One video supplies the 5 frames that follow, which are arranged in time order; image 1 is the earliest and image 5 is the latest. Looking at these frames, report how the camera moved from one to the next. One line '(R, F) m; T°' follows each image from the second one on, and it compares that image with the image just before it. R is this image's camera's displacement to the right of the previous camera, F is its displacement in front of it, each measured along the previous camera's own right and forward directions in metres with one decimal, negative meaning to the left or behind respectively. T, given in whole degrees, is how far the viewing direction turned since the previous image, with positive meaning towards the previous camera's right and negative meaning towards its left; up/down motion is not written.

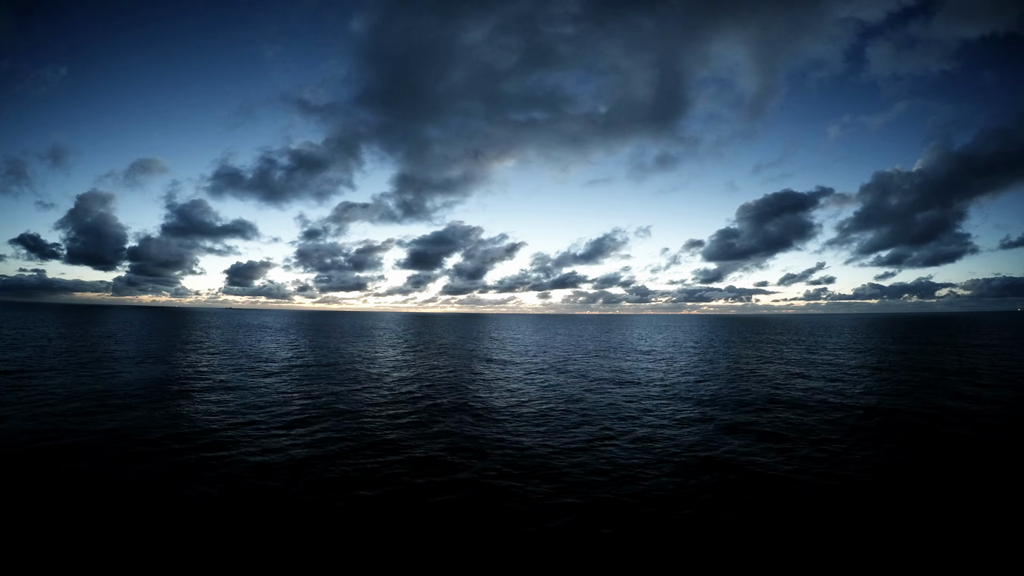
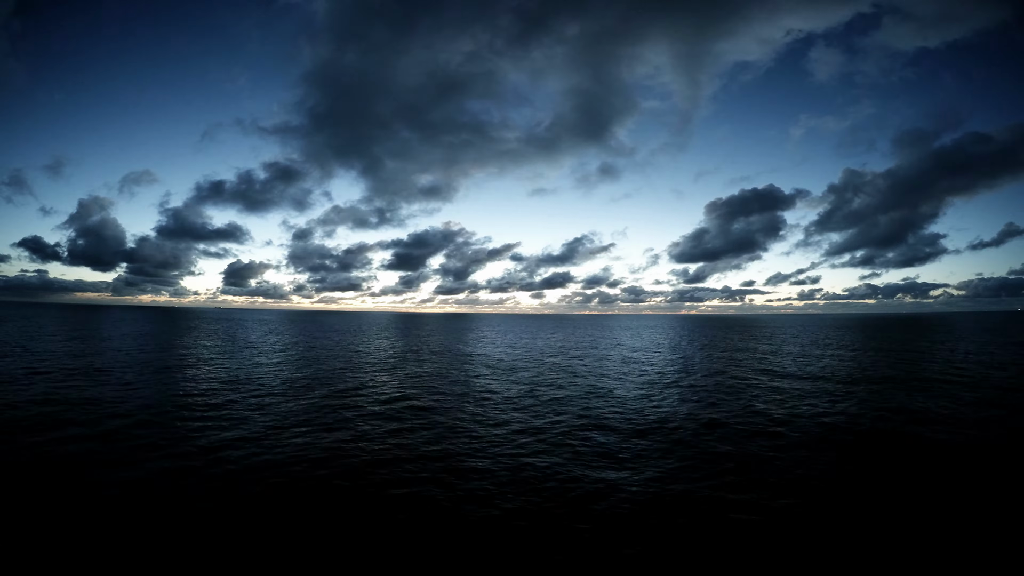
(+3.1, -2.6) m; 0°
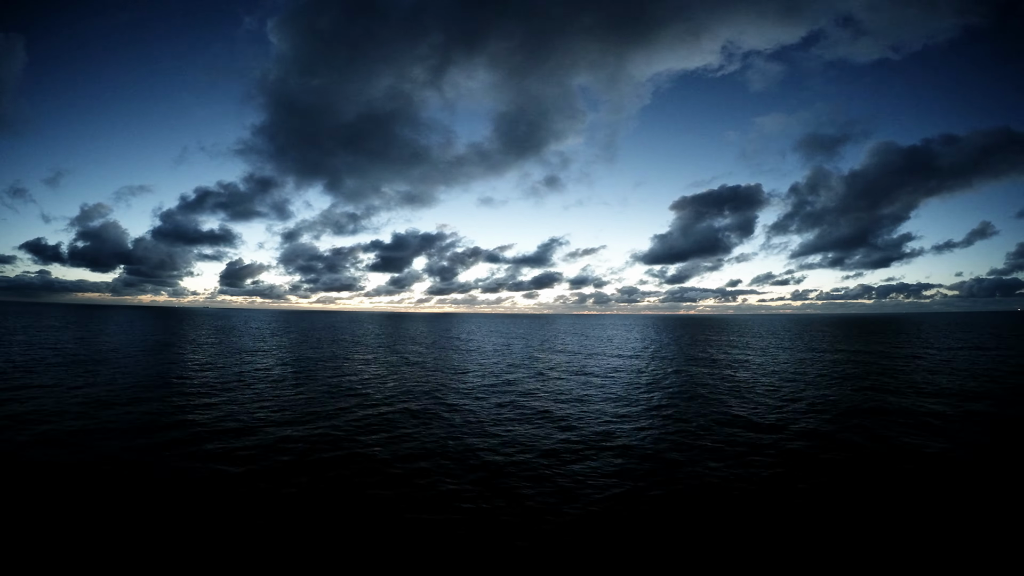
(+3.7, -3.0) m; 0°
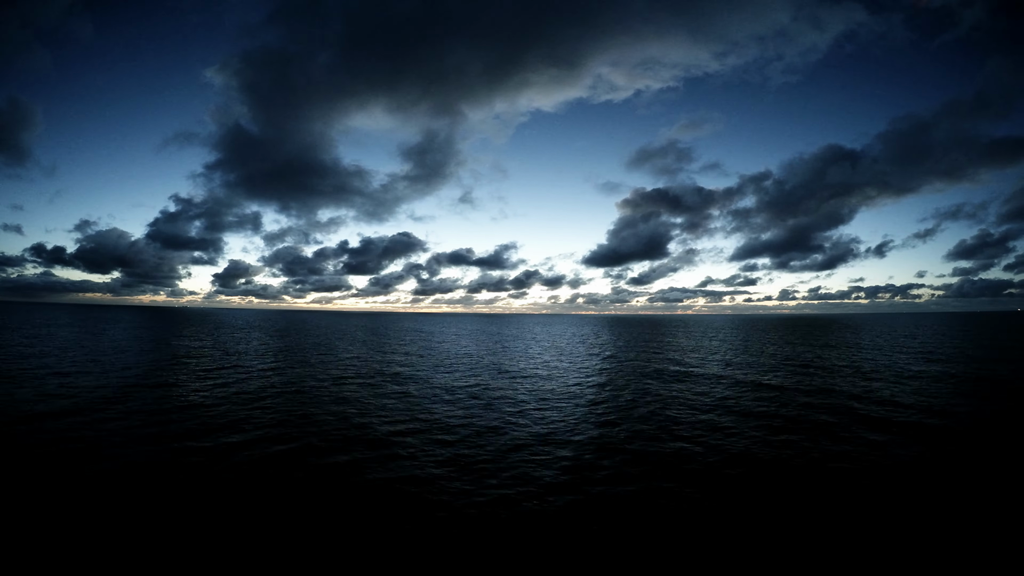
(+7.2, -6.0) m; 0°
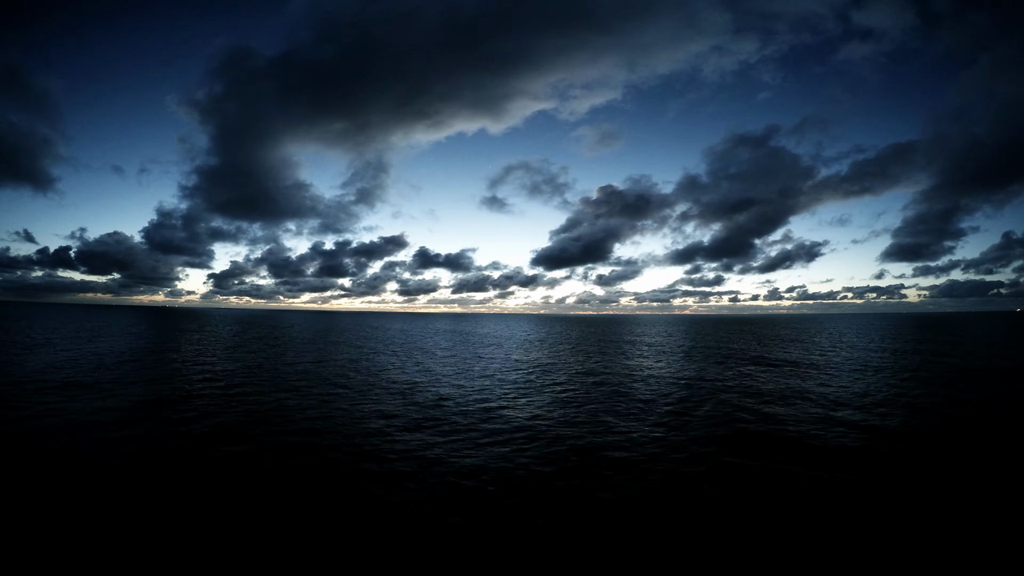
(+8.3, -7.1) m; 0°
